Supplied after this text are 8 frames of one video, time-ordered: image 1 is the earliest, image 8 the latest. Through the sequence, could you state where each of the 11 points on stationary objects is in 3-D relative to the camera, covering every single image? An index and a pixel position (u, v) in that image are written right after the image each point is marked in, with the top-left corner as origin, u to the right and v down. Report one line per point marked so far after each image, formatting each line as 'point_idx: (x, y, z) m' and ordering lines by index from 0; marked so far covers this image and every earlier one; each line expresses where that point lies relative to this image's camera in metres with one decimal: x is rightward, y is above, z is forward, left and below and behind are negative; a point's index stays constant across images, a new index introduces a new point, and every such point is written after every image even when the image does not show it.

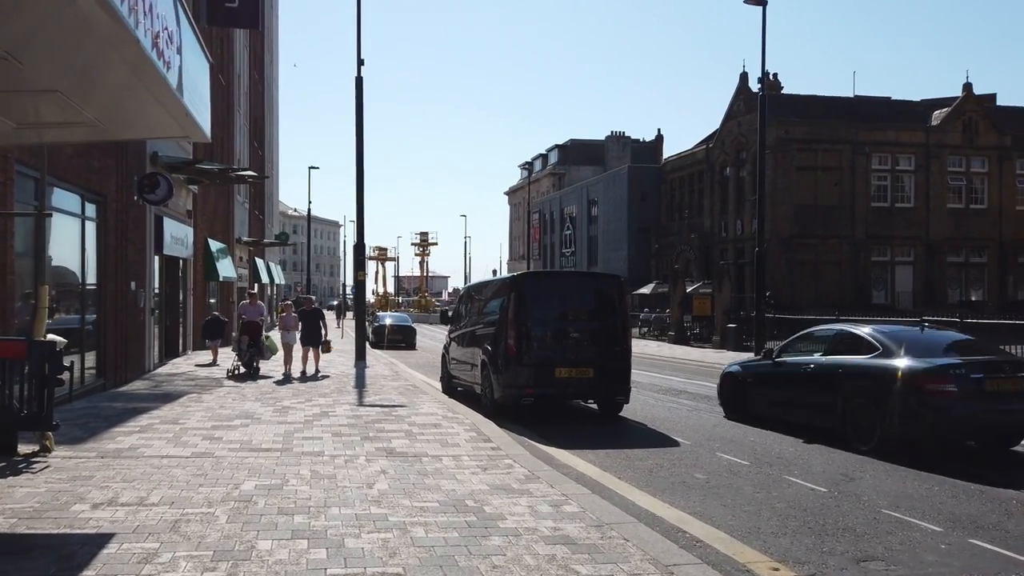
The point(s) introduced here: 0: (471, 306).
0: (-0.7, -0.3, +16.2) m
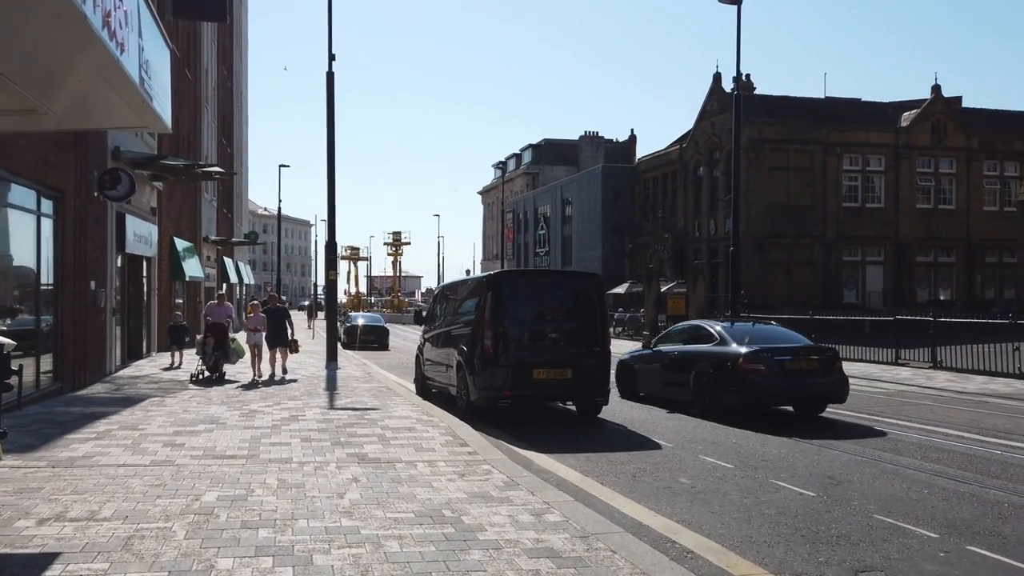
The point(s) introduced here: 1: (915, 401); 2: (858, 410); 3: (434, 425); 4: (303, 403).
0: (-1.1, -0.3, +15.8) m
1: (+8.1, -2.2, +18.4) m
2: (+6.1, -2.1, +16.0) m
3: (-1.0, -1.7, +11.5) m
4: (-3.2, -1.7, +13.6) m
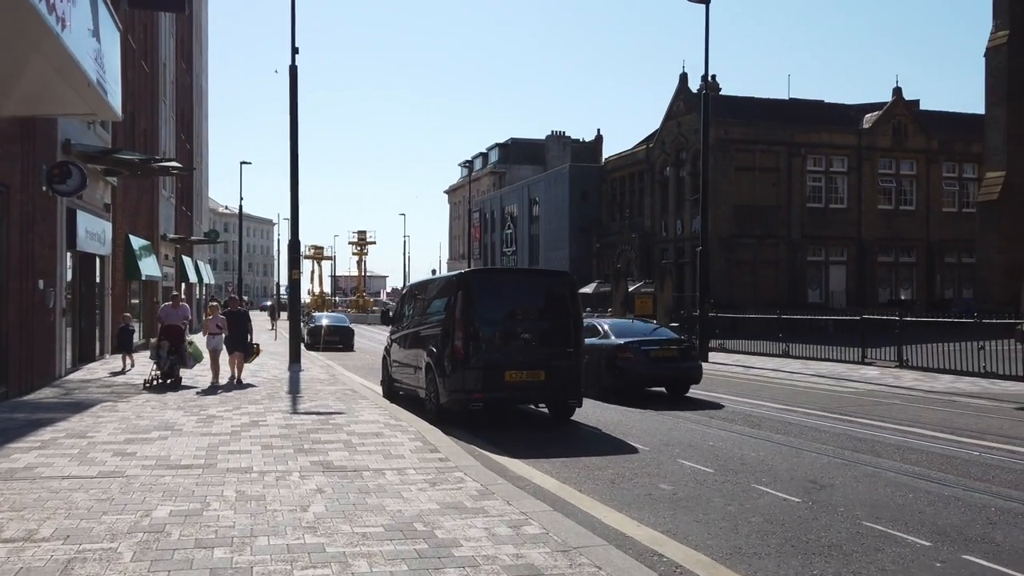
0: (-1.6, -0.3, +15.3) m
1: (+7.5, -2.2, +18.3) m
2: (+5.5, -2.1, +15.9) m
3: (-1.3, -1.7, +11.1) m
4: (-3.6, -1.7, +13.1) m
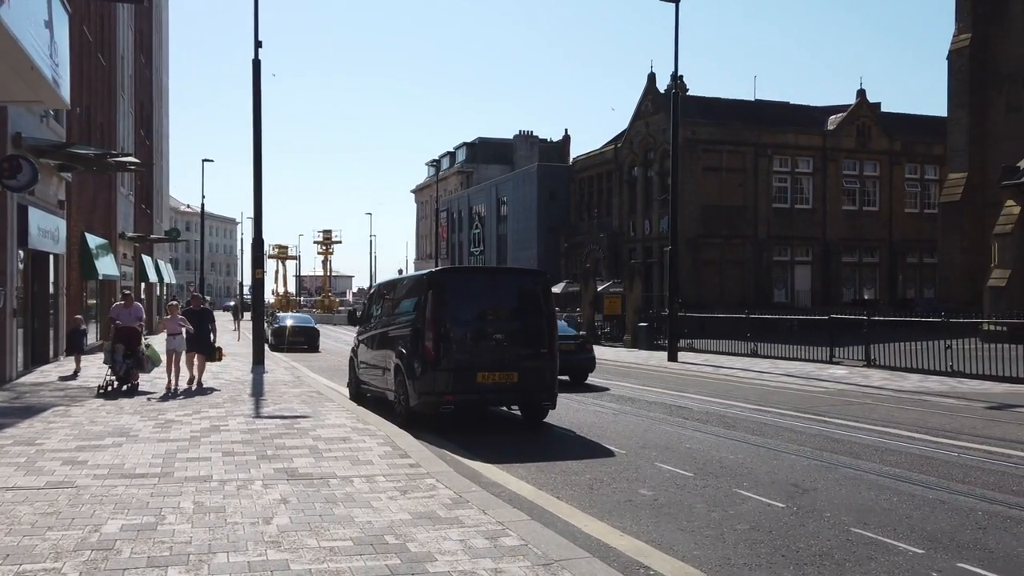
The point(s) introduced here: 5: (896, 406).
0: (-2.1, -0.3, +14.9) m
1: (+6.9, -2.2, +18.2) m
2: (+5.0, -2.1, +15.7) m
3: (-1.7, -1.7, +10.7) m
4: (-4.0, -1.7, +12.6) m
5: (+7.2, -2.2, +17.1) m
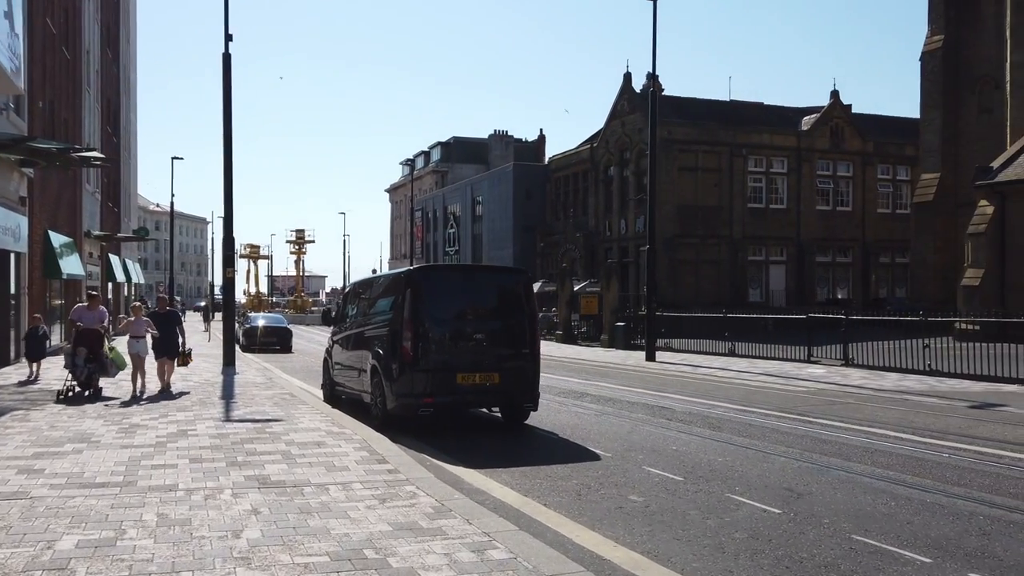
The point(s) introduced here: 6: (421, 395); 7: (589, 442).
0: (-2.5, -0.3, +14.5) m
1: (+6.5, -2.2, +18.0) m
2: (+4.7, -2.1, +15.5) m
3: (-1.9, -1.7, +10.3) m
4: (-4.3, -1.7, +12.1) m
5: (+6.8, -2.2, +16.9) m
6: (-1.2, -1.4, +11.5) m
7: (+0.9, -1.9, +11.0) m
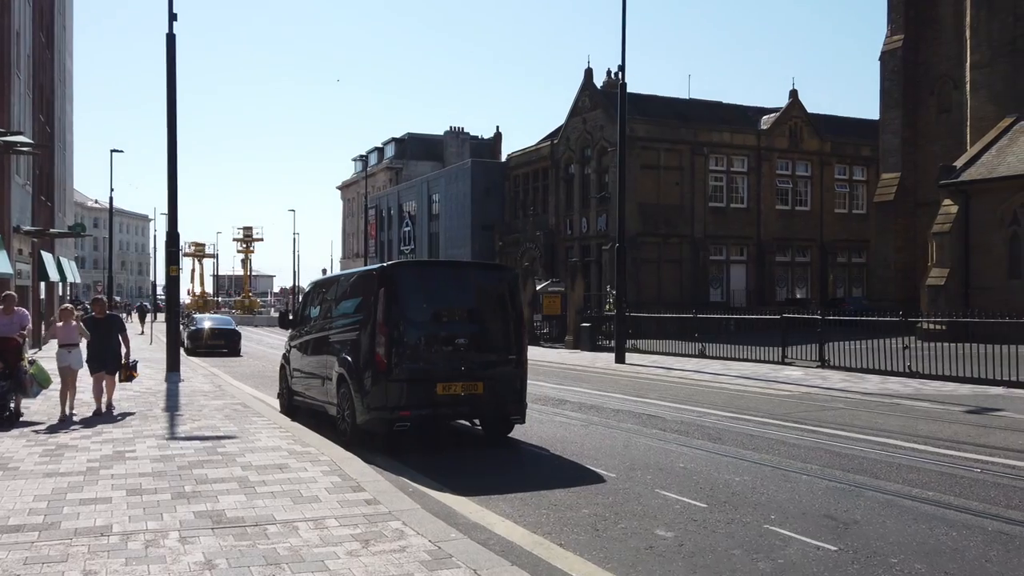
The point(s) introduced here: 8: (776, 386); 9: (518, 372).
0: (-2.8, -0.3, +13.1) m
1: (+5.9, -2.1, +17.1) m
2: (+4.3, -2.0, +14.5) m
3: (-2.0, -1.7, +8.9) m
4: (-4.4, -1.7, +10.7) m
5: (+6.3, -2.1, +16.0) m
6: (-1.3, -1.3, +10.2) m
7: (+0.8, -1.9, +9.8) m
8: (+5.8, -2.2, +19.9) m
9: (+0.1, -1.0, +10.8) m
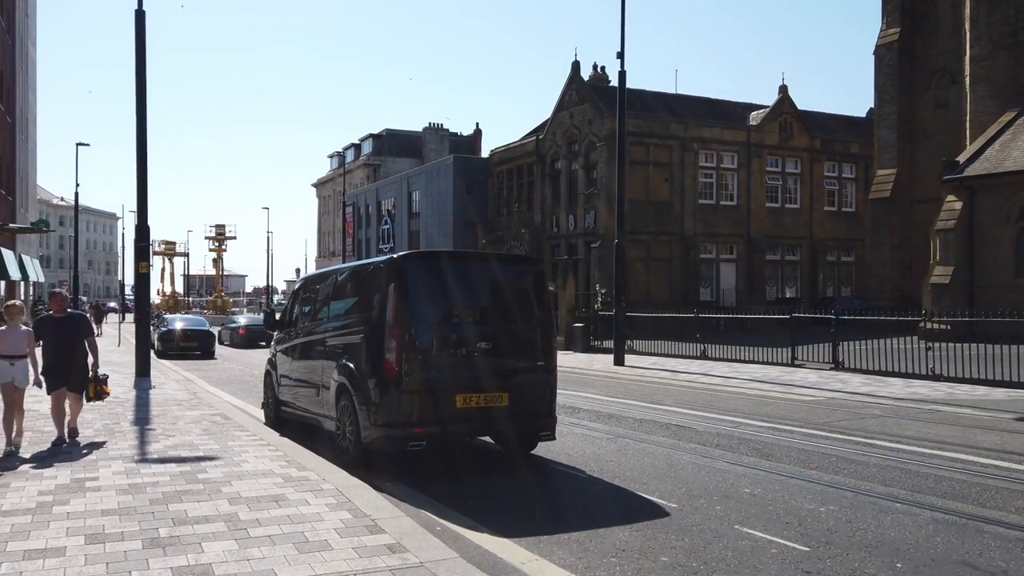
0: (-2.6, -0.2, +11.5) m
1: (+6.0, -2.1, +15.8) m
2: (+4.5, -2.0, +13.2) m
3: (-1.6, -1.6, +7.4) m
4: (-4.1, -1.6, +9.1) m
5: (+6.5, -2.1, +14.8) m
6: (-1.0, -1.3, +8.7) m
7: (+1.1, -1.8, +8.4) m
8: (+5.8, -2.1, +18.6) m
9: (+0.4, -1.0, +9.4) m
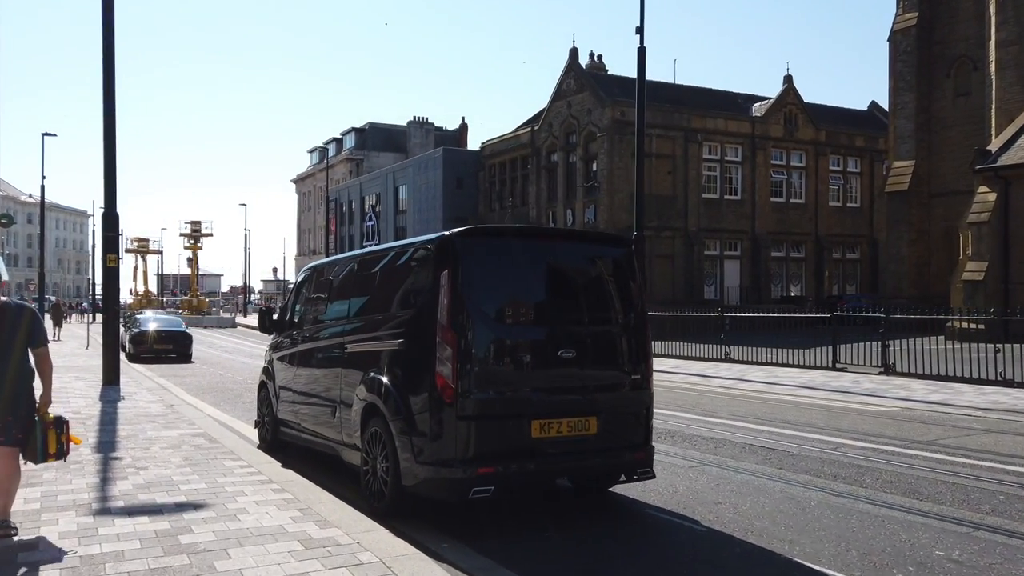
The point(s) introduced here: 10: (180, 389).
0: (-1.9, -0.1, +9.2) m
1: (+6.5, -2.0, +13.7) m
2: (+5.0, -1.9, +11.0) m
3: (-0.9, -1.5, +5.1) m
4: (-3.5, -1.5, +6.7) m
5: (+7.0, -2.0, +12.6) m
6: (-0.3, -1.2, +6.4) m
7: (+1.8, -1.7, +6.1) m
8: (+6.3, -2.0, +16.4) m
9: (+1.0, -0.9, +7.1) m
10: (-6.5, -2.0, +17.8) m
